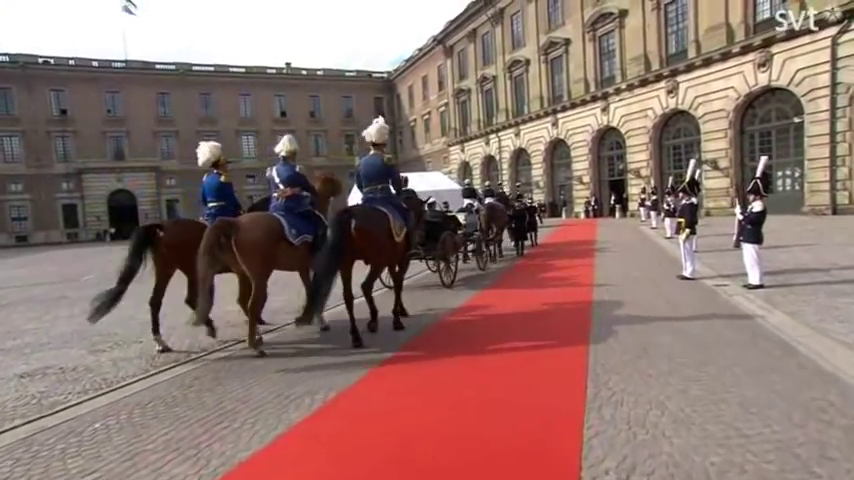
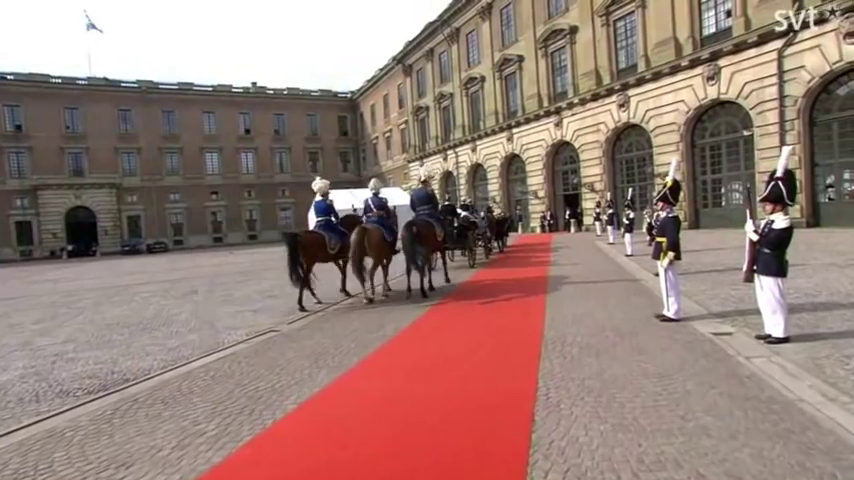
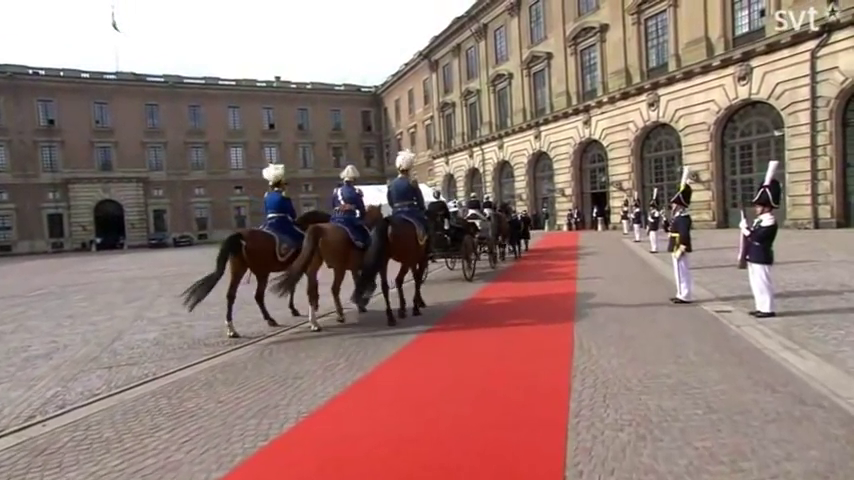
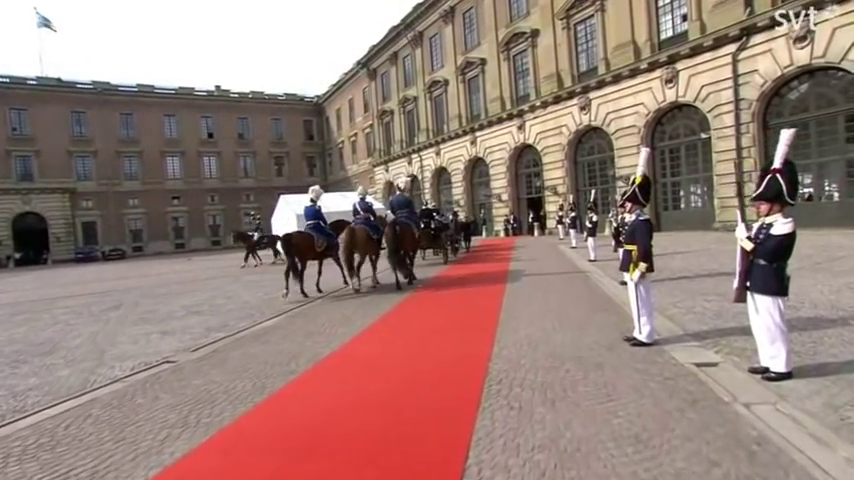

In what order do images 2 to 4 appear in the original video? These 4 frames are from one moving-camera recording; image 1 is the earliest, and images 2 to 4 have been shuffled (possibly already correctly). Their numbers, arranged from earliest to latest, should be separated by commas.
3, 2, 4
